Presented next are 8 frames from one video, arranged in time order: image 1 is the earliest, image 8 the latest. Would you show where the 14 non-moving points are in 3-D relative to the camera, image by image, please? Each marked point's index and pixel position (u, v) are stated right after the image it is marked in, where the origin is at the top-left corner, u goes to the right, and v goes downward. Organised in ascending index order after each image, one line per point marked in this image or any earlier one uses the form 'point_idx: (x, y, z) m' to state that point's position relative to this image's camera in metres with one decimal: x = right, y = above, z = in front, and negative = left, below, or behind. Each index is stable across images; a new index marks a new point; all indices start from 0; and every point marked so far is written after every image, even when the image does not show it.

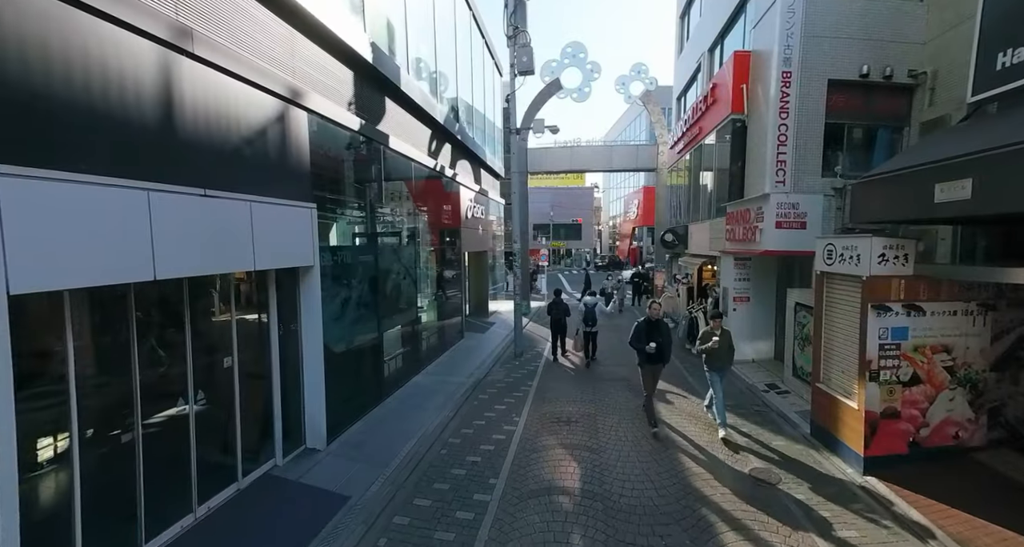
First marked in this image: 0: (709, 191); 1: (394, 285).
0: (+5.3, +2.3, +13.5) m
1: (-2.3, -0.2, +9.3) m
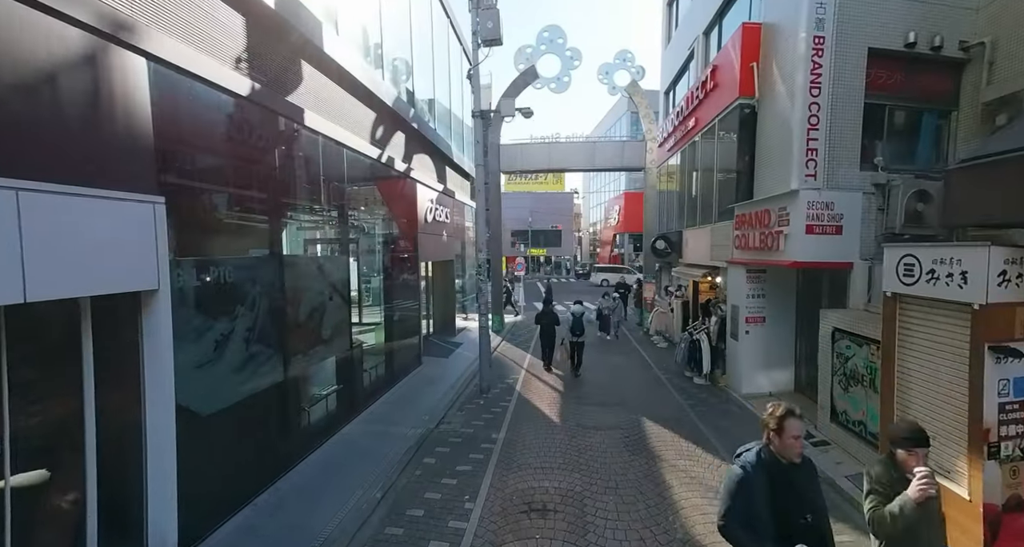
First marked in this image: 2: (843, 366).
0: (+4.5, +1.9, +11.6) m
1: (-2.9, -0.5, +7.1) m
2: (+4.5, -1.3, +6.8) m
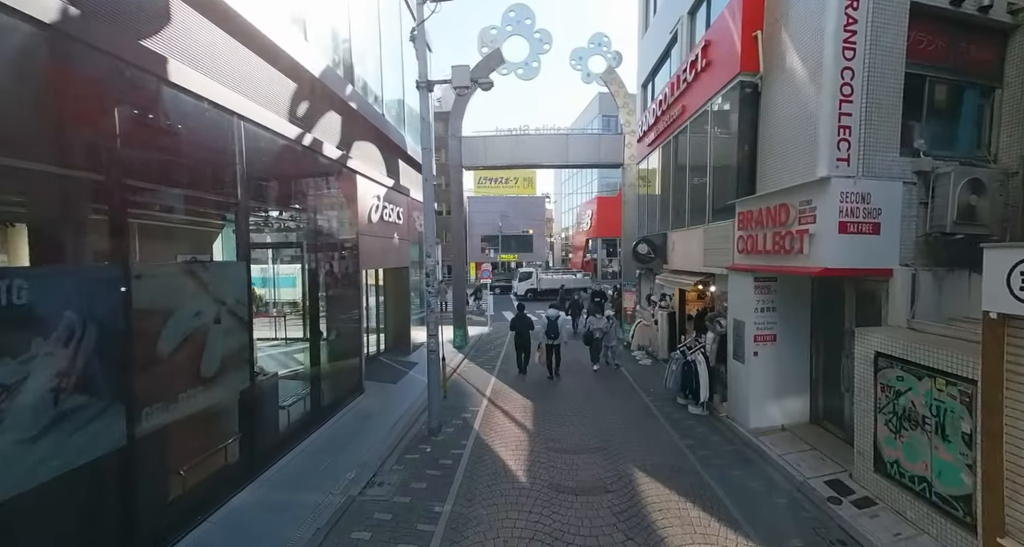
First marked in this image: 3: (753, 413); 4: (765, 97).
0: (+3.7, +1.8, +10.2) m
1: (-3.4, -0.6, +5.2) m
2: (+4.0, -1.4, +5.3) m
3: (+3.5, -2.0, +7.1) m
4: (+3.9, +2.7, +7.6) m
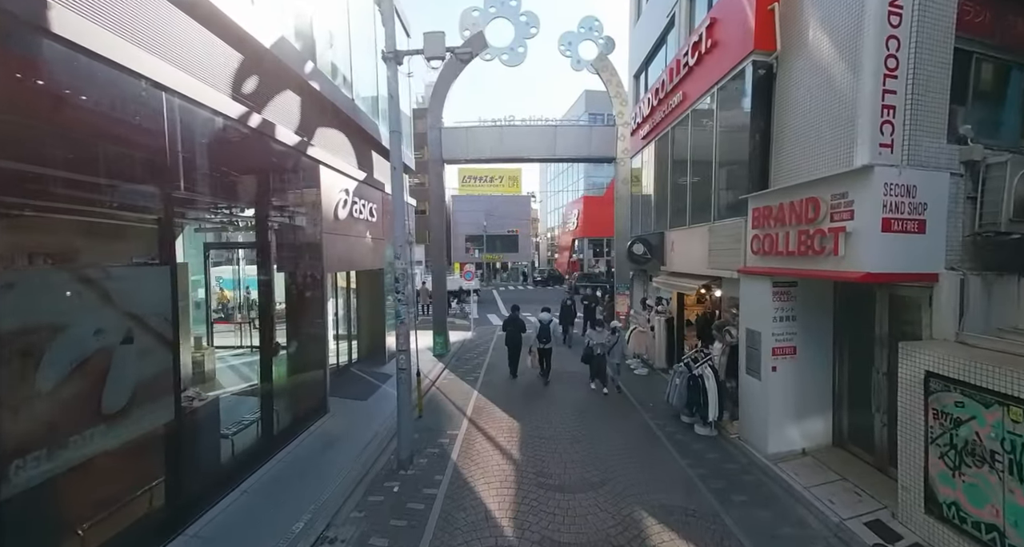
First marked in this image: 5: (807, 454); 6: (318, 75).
0: (+3.5, +1.7, +9.3) m
1: (-3.5, -0.7, +4.1) m
2: (+3.9, -1.4, +4.4) m
3: (+3.3, -2.1, +6.3) m
4: (+3.7, +2.7, +6.8) m
5: (+3.8, -2.3, +6.4) m
6: (-3.1, +3.2, +7.9) m
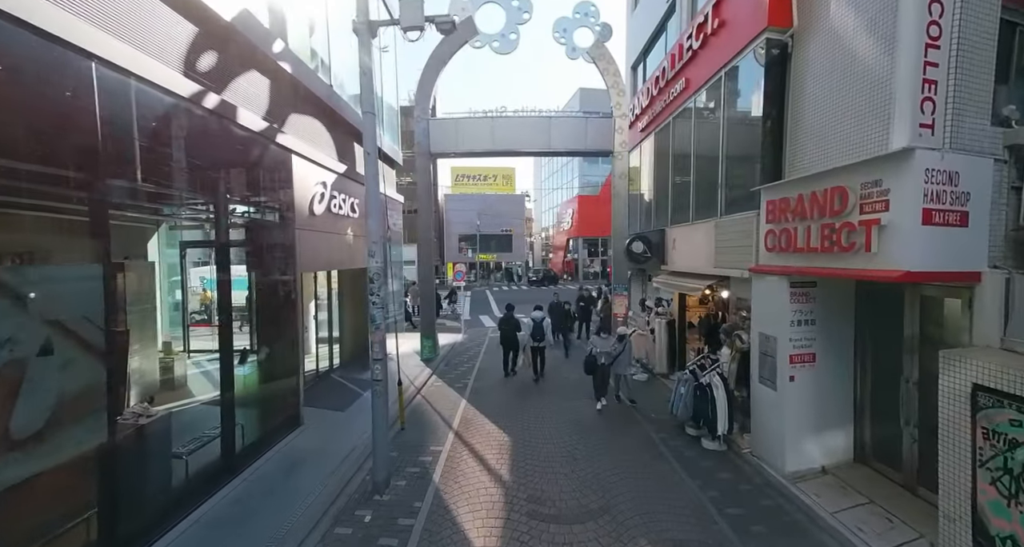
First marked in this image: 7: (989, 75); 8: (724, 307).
0: (+3.3, +1.7, +8.7) m
1: (-3.6, -0.7, +3.4) m
2: (+3.8, -1.4, +3.8) m
3: (+3.2, -2.0, +5.7) m
4: (+3.6, +2.7, +6.2) m
5: (+3.7, -2.3, +5.8) m
6: (-3.3, +3.2, +7.2) m
7: (+4.3, +1.8, +4.5) m
8: (+3.5, -0.5, +8.1) m
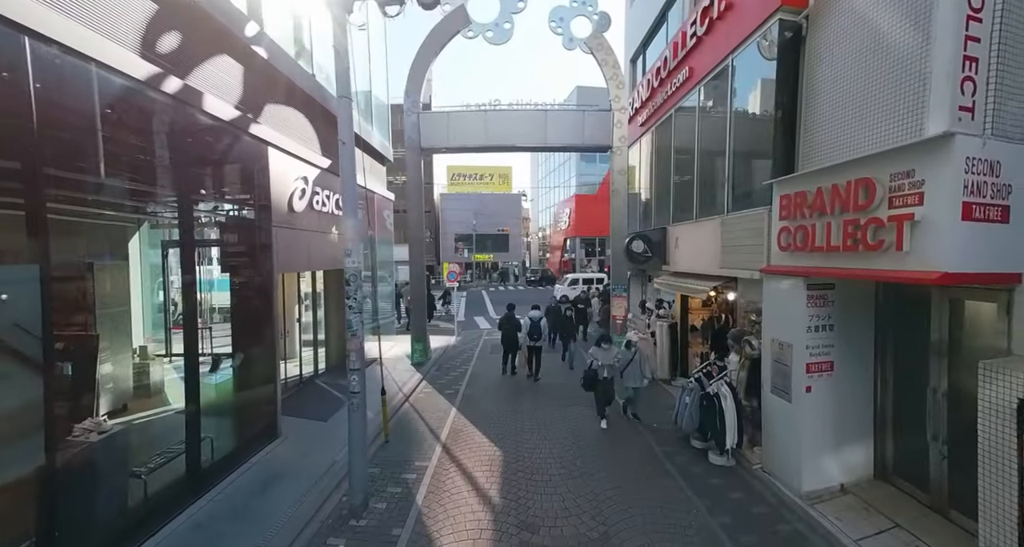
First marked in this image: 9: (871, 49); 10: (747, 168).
0: (+3.2, +1.7, +8.2) m
1: (-3.7, -0.7, +2.9) m
2: (+3.7, -1.4, +3.4) m
3: (+3.1, -2.1, +5.2) m
4: (+3.5, +2.7, +5.7) m
5: (+3.6, -2.3, +5.3) m
6: (-3.4, +3.2, +6.7) m
7: (+4.2, +1.8, +4.0) m
8: (+3.3, -0.6, +7.6) m
9: (+3.4, +2.1, +4.7) m
10: (+3.3, +1.5, +6.9) m
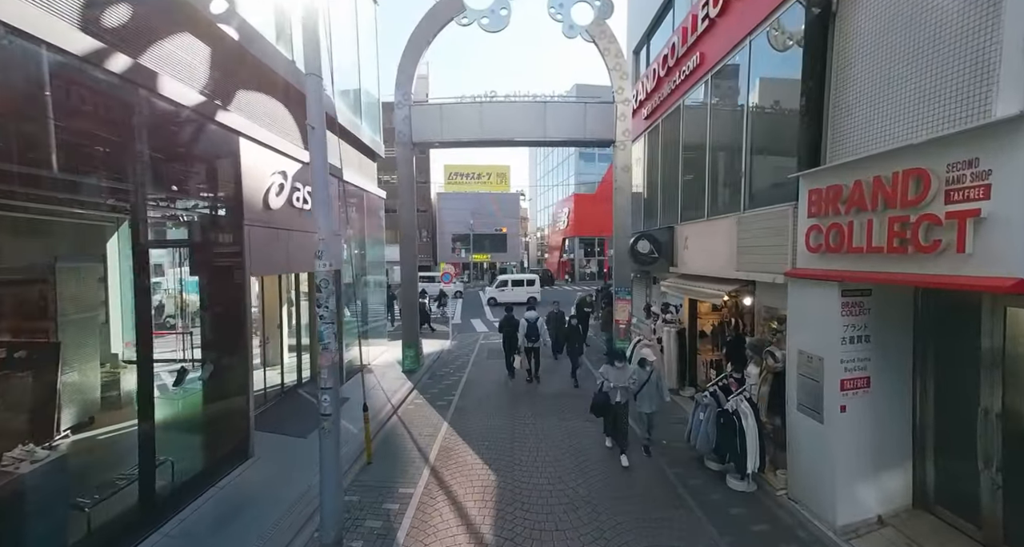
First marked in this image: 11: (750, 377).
0: (+3.1, +1.7, +7.6) m
1: (-3.7, -0.7, +2.3) m
2: (+3.7, -1.5, +2.8) m
3: (+3.0, -2.1, +4.6) m
4: (+3.4, +2.6, +5.1) m
5: (+3.5, -2.4, +4.7) m
6: (-3.4, +3.1, +6.1) m
7: (+4.1, +1.8, +3.4) m
8: (+3.3, -0.6, +7.0) m
9: (+3.4, +2.1, +4.1) m
10: (+3.2, +1.4, +6.3) m
11: (+2.7, -1.2, +5.7) m
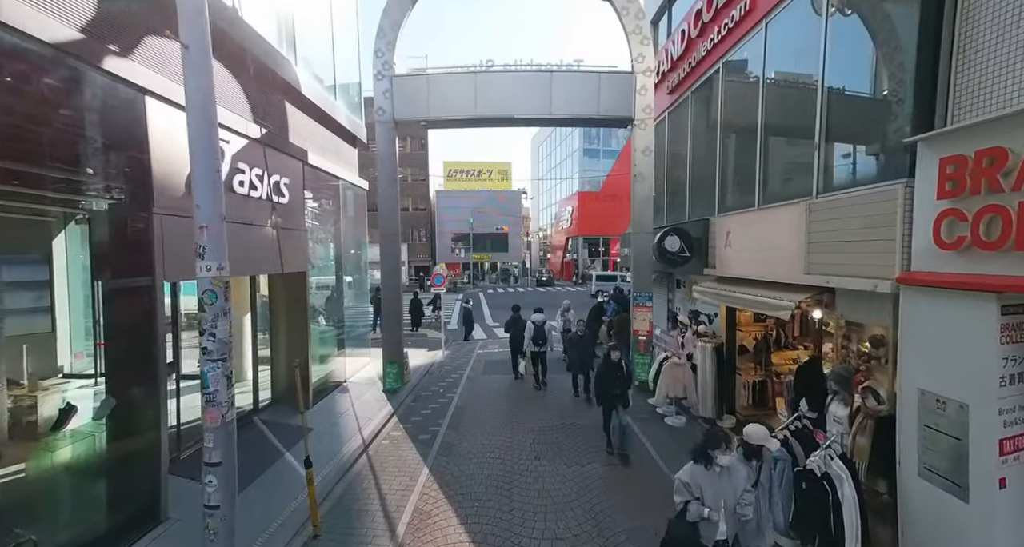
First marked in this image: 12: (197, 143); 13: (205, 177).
0: (+3.1, +1.6, +6.1) m
1: (-3.8, -0.8, +0.8) m
2: (+3.6, -1.5, +1.2) m
3: (+3.0, -2.1, +3.1) m
4: (+3.4, +2.6, +3.6) m
5: (+3.5, -2.4, +3.2) m
6: (-3.4, +3.1, +4.6) m
7: (+4.1, +1.7, +1.9) m
8: (+3.3, -0.6, +5.5) m
9: (+3.4, +2.1, +2.6) m
10: (+3.2, +1.4, +4.8) m
11: (+2.7, -1.2, +4.2) m
12: (-1.7, +0.7, +2.7) m
13: (-1.6, +0.5, +2.7) m
